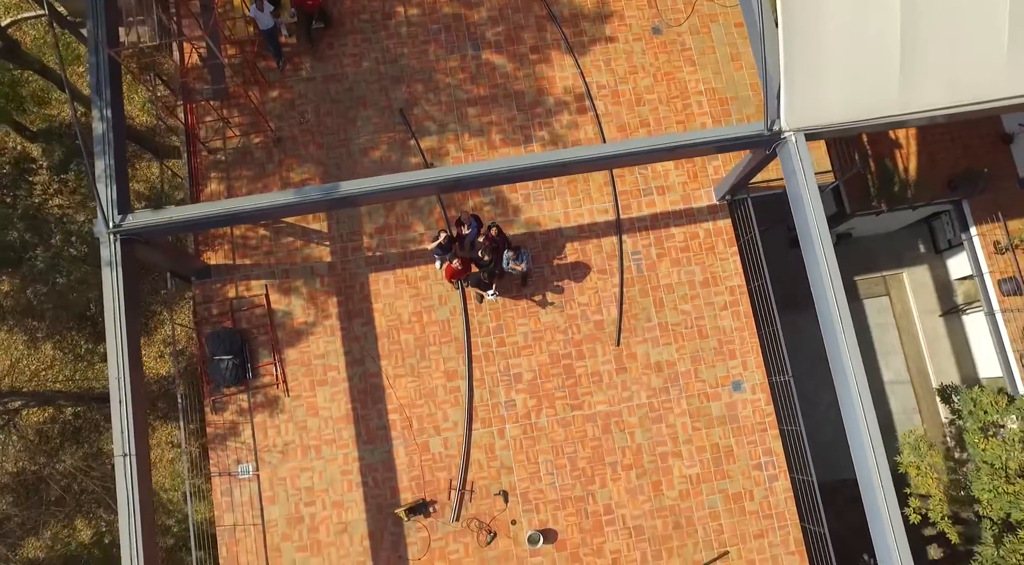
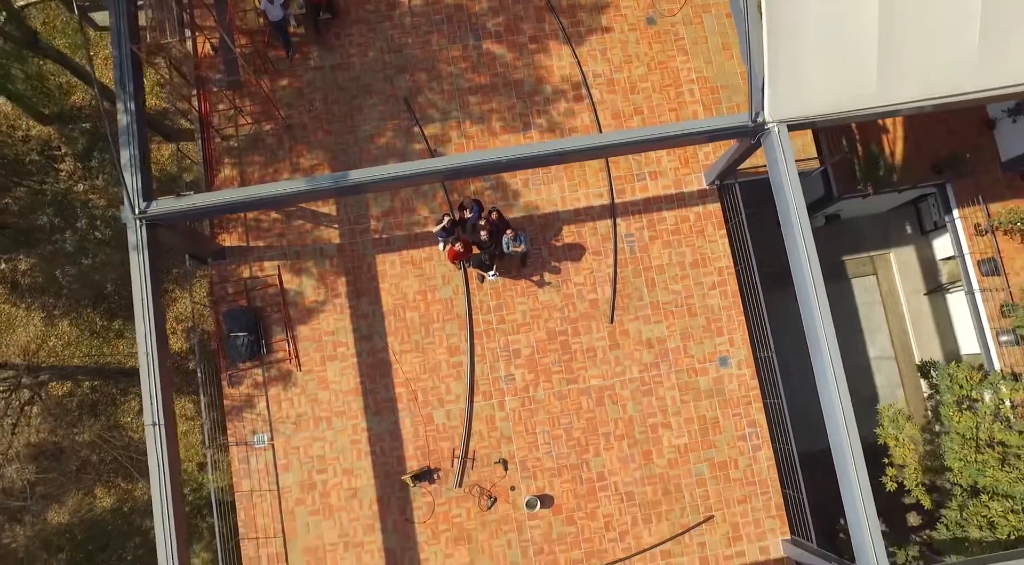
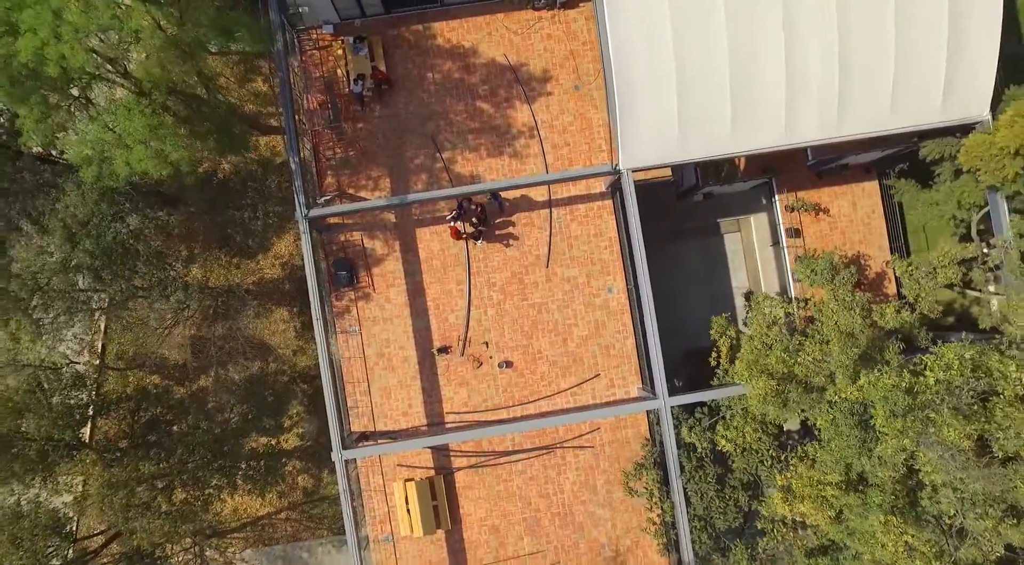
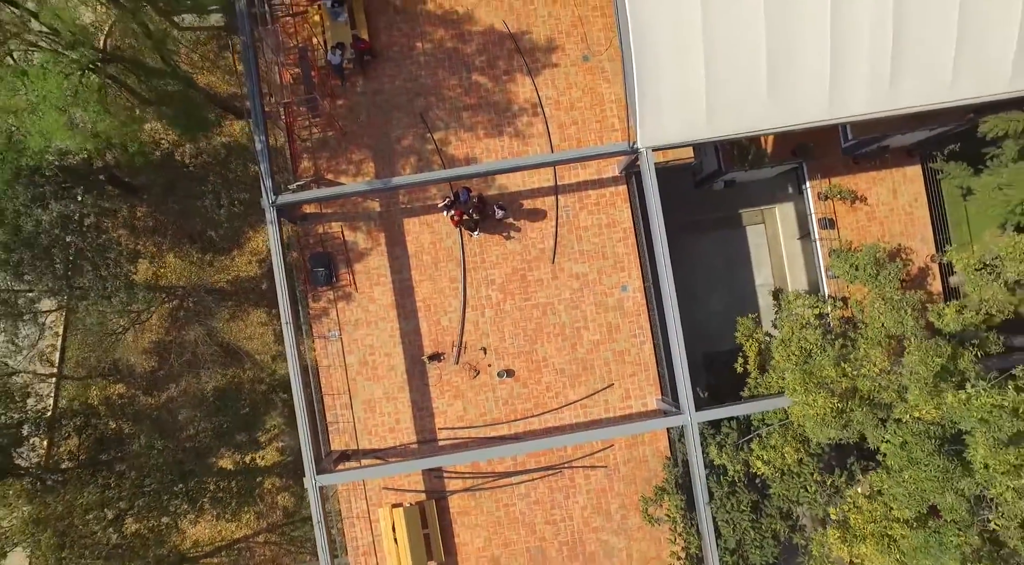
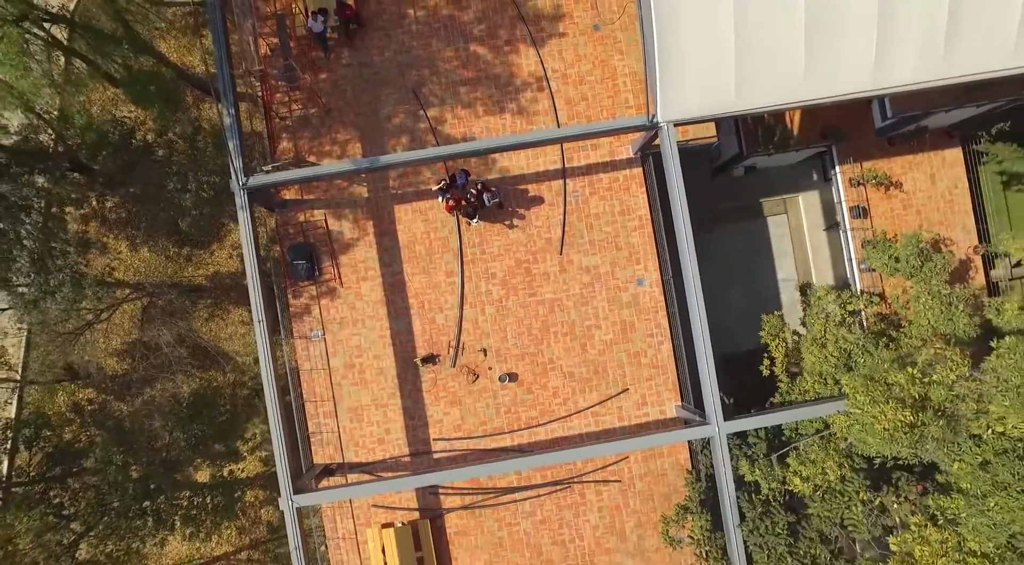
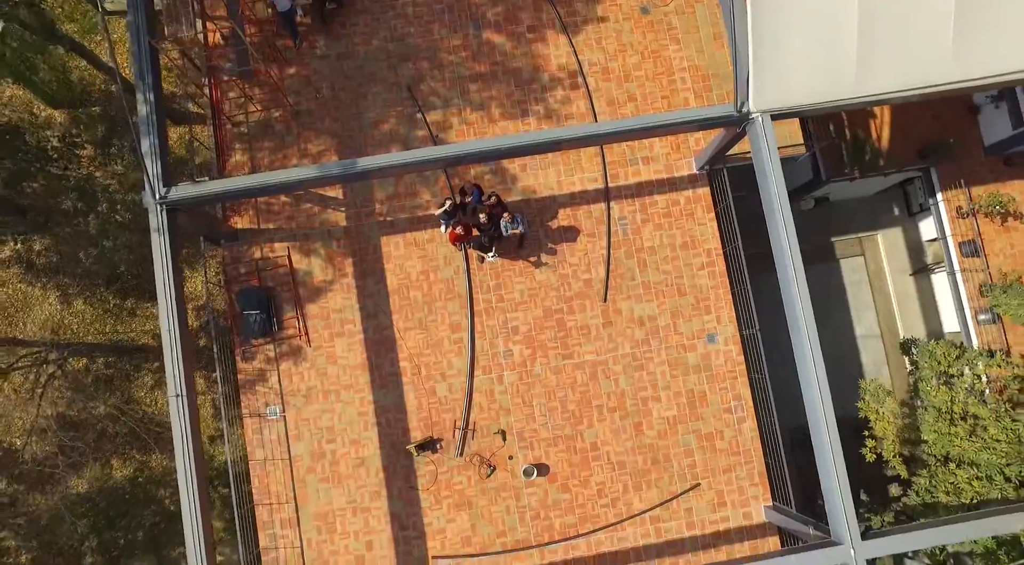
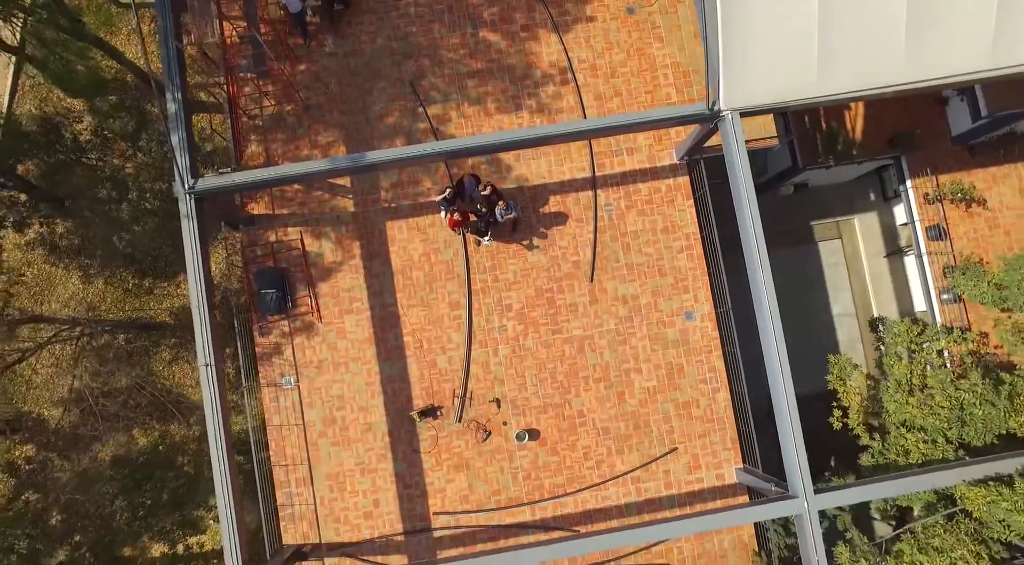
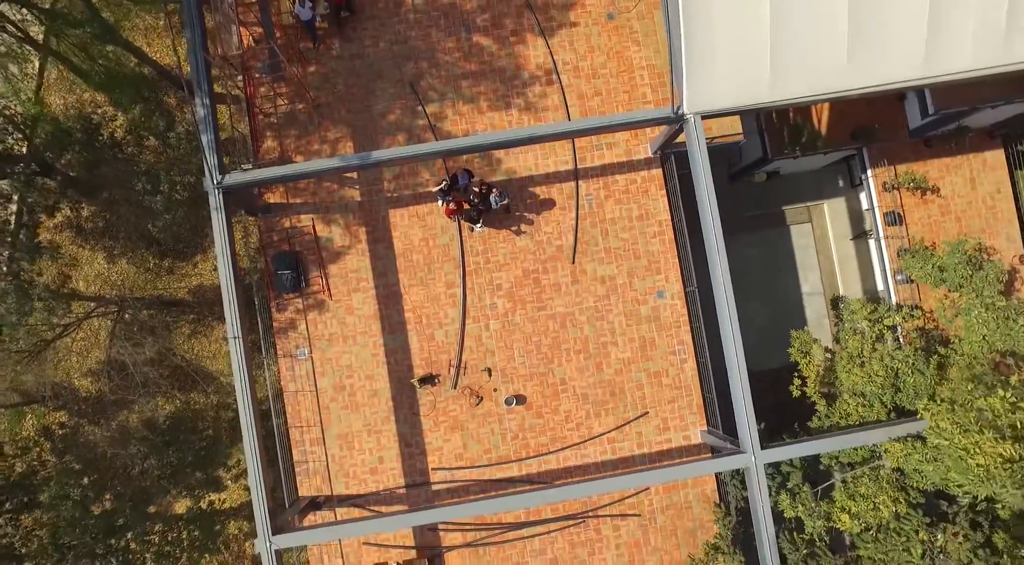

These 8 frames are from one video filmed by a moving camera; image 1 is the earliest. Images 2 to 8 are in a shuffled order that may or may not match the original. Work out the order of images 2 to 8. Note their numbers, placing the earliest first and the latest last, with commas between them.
2, 6, 7, 8, 5, 4, 3
